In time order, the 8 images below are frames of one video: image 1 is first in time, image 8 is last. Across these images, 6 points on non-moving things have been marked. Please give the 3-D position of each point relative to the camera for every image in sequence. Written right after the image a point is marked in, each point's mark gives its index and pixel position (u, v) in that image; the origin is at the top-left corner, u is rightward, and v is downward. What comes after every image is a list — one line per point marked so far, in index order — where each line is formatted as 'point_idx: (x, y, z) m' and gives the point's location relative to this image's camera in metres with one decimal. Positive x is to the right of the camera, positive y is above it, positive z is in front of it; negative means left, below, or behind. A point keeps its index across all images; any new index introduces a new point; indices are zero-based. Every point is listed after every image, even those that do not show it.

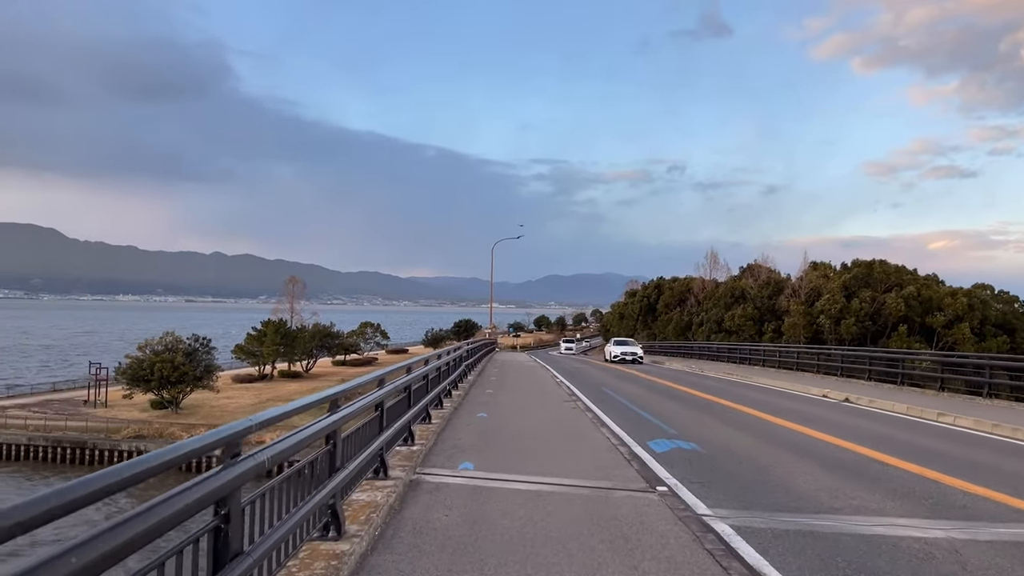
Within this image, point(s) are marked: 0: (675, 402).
0: (+3.4, -2.4, +16.0) m
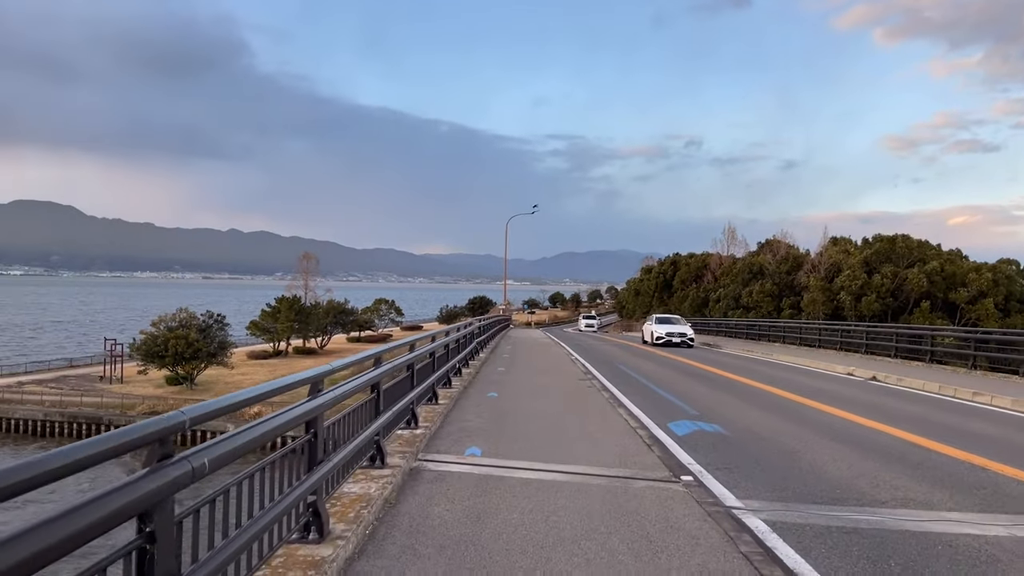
0: (+3.7, -1.9, +15.4) m
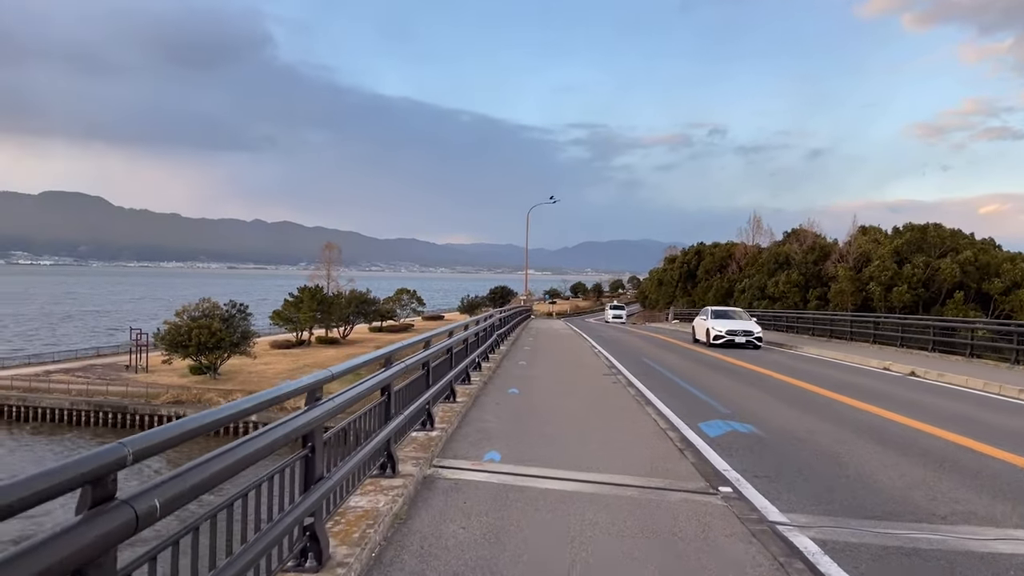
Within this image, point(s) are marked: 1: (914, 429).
0: (+4.1, -1.7, +14.9) m
1: (+4.5, -1.6, +8.6) m
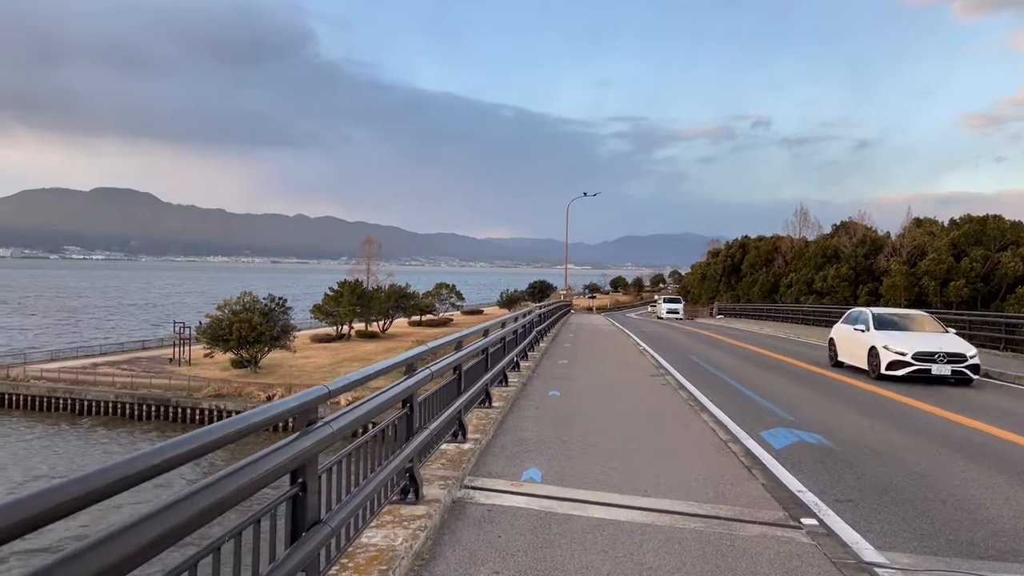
0: (+4.8, -1.6, +13.9) m
1: (+4.9, -1.5, +7.6) m
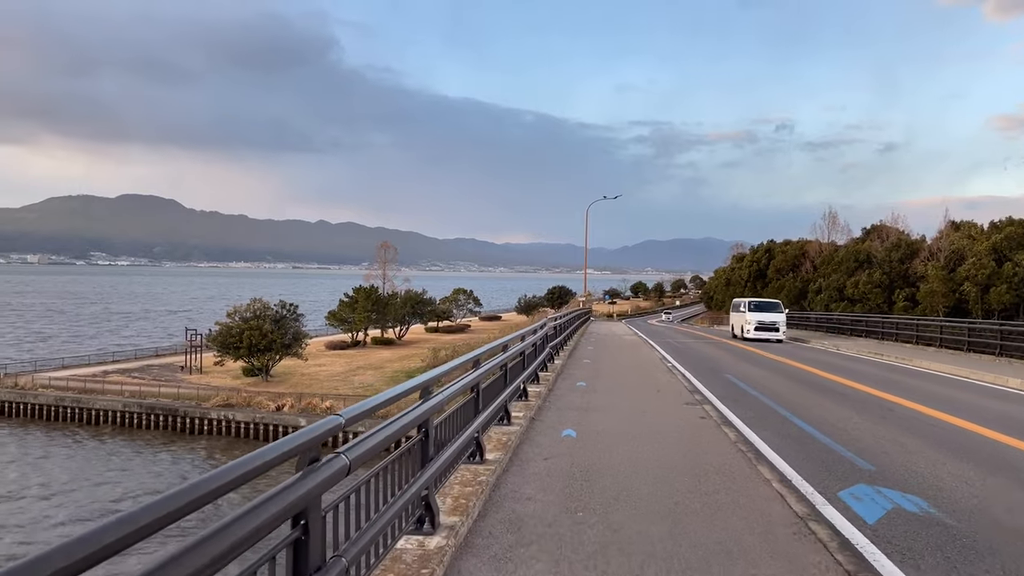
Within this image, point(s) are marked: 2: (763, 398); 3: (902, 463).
0: (+5.0, -1.7, +12.0) m
1: (+4.9, -1.6, +5.7) m
2: (+3.8, -1.7, +11.7) m
3: (+3.7, -1.6, +7.2) m
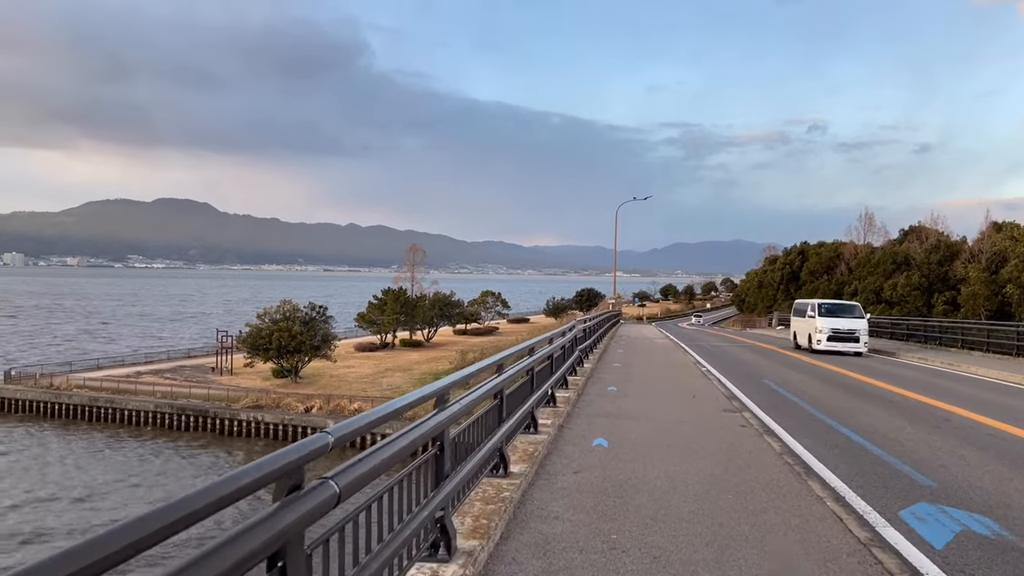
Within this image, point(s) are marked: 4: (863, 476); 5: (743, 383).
0: (+5.4, -1.8, +11.4) m
1: (+5.1, -1.6, +5.0) m
2: (+4.2, -1.7, +11.1) m
3: (+3.9, -1.6, +6.6) m
4: (+3.0, -1.6, +6.6) m
5: (+4.2, -1.7, +14.0) m
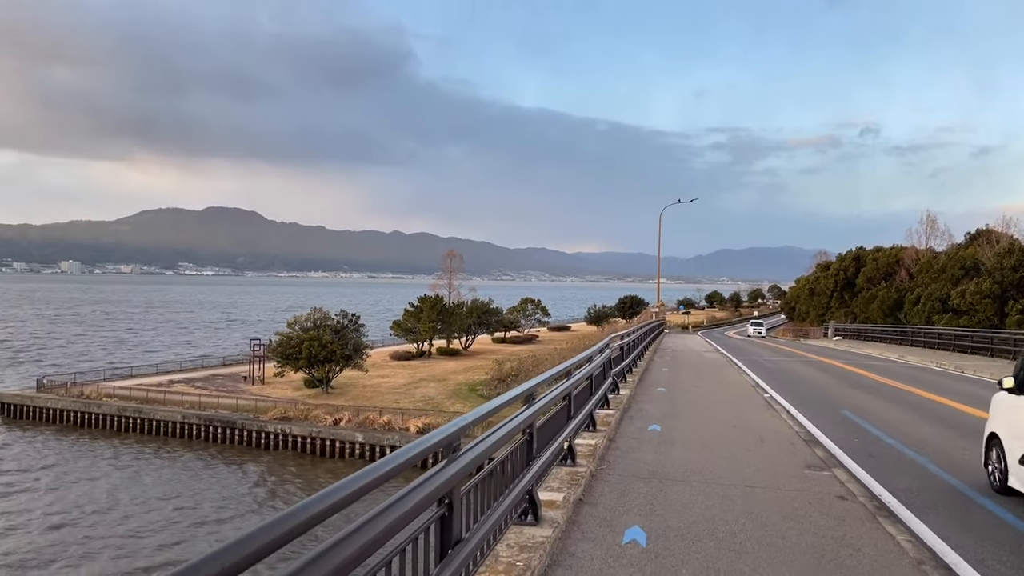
0: (+5.6, -1.9, +8.8) m
1: (+4.9, -1.7, +2.5) m
2: (+4.4, -1.8, +8.5) m
3: (+3.8, -1.7, +4.1) m
4: (+2.9, -1.7, +4.2) m
5: (+4.6, -1.9, +11.5) m
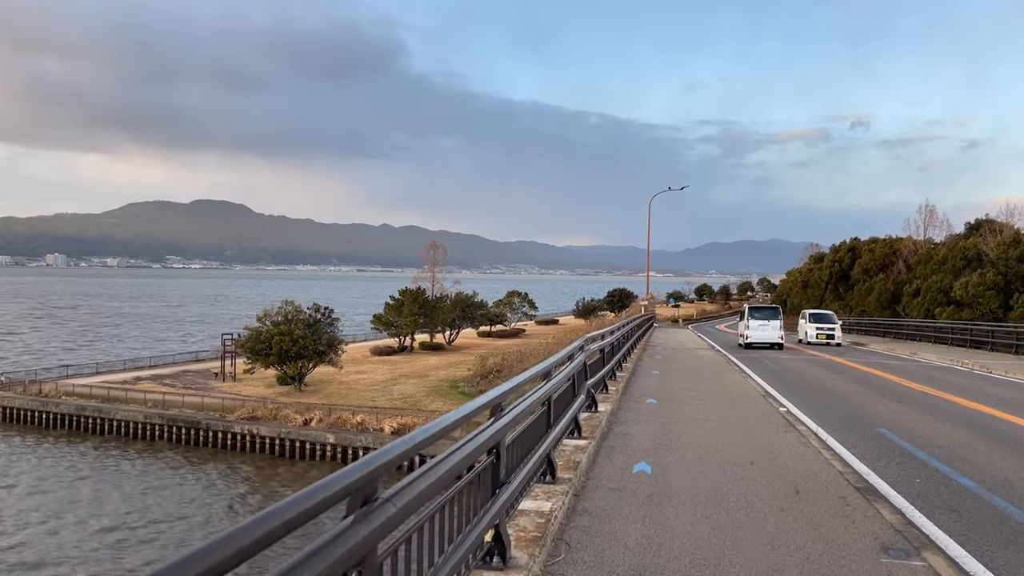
0: (+5.0, -1.7, +6.3) m
1: (+4.4, -1.6, 0.0) m
2: (+3.8, -1.7, +6.1) m
3: (+3.3, -1.6, +1.6) m
4: (+2.4, -1.6, +1.7) m
5: (+4.0, -1.7, +9.0) m
